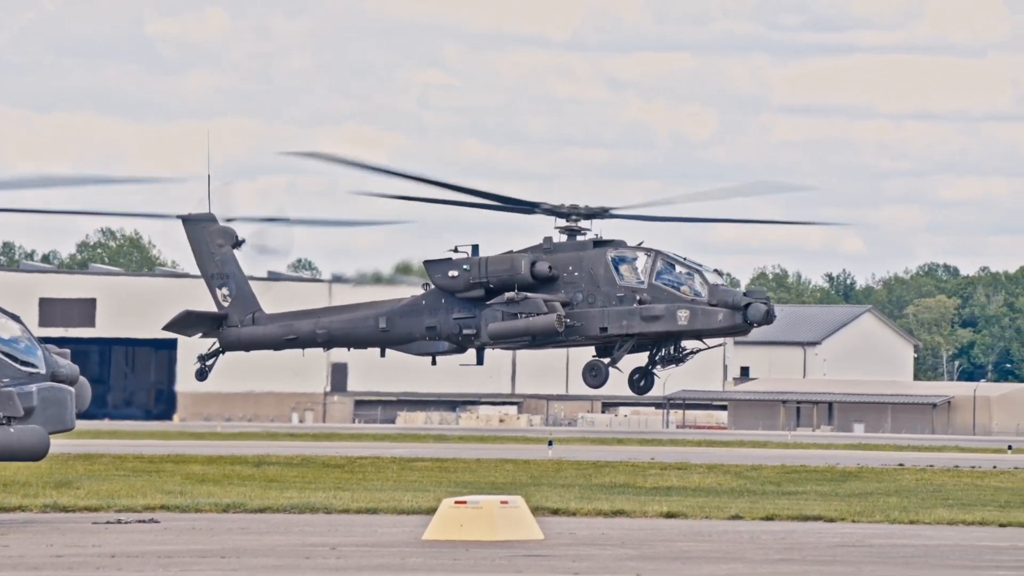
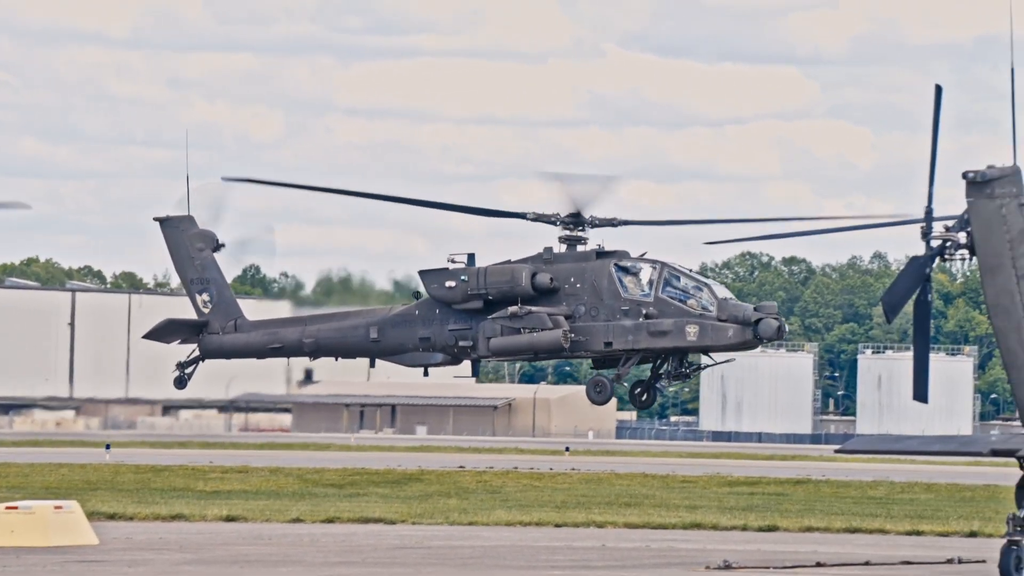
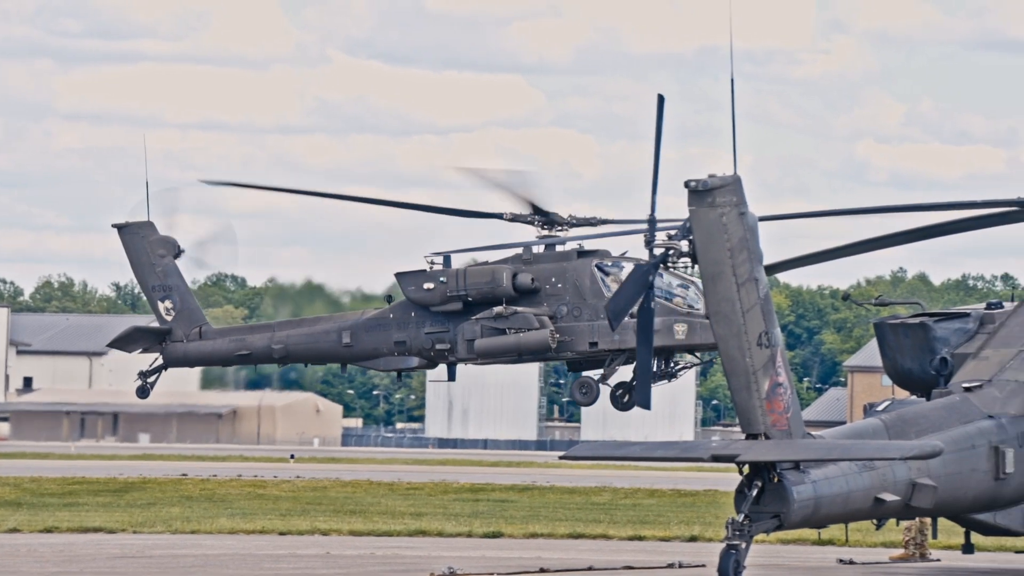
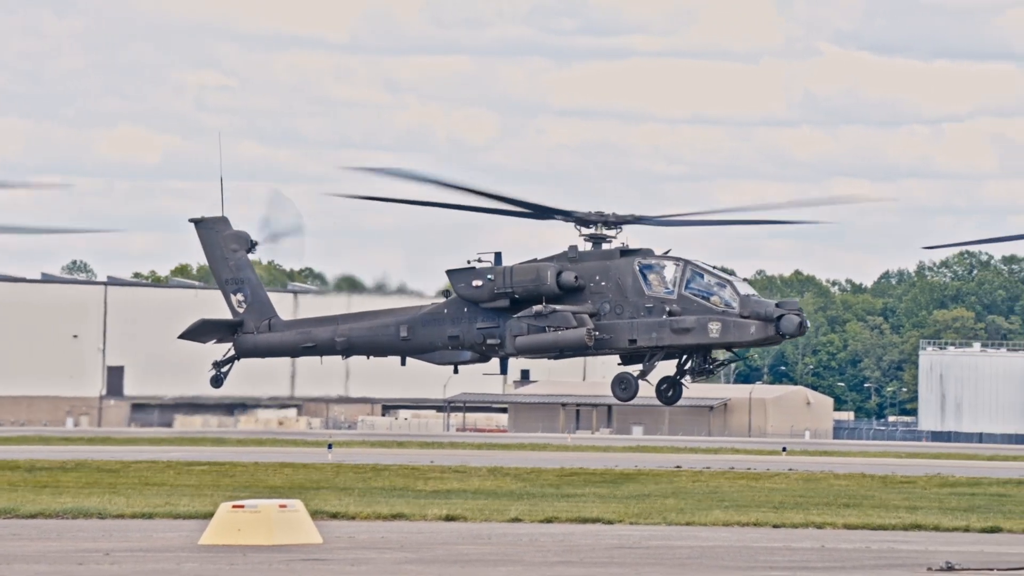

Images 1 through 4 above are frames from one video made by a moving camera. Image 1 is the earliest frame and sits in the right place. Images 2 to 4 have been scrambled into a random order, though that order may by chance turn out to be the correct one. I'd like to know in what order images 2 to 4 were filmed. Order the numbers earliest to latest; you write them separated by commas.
4, 2, 3
